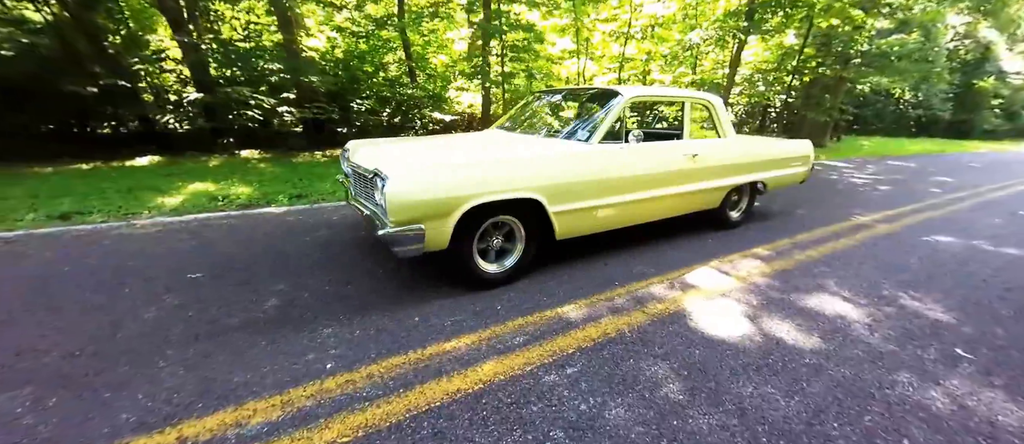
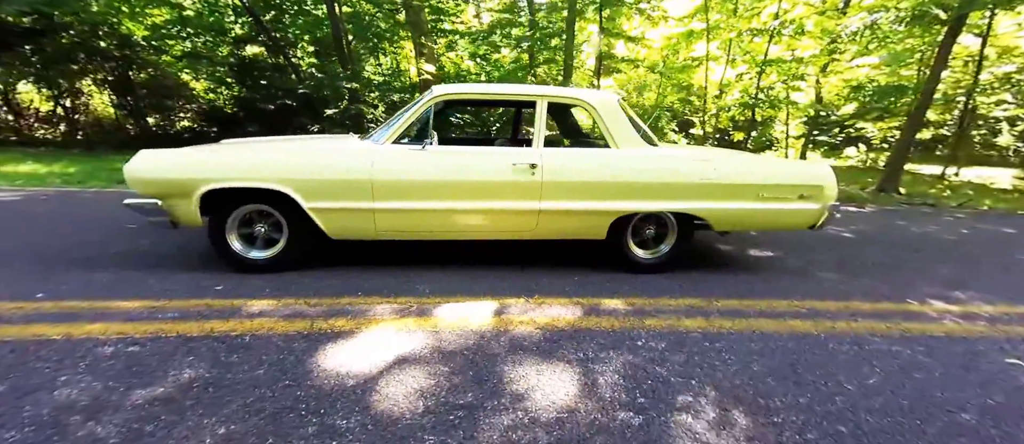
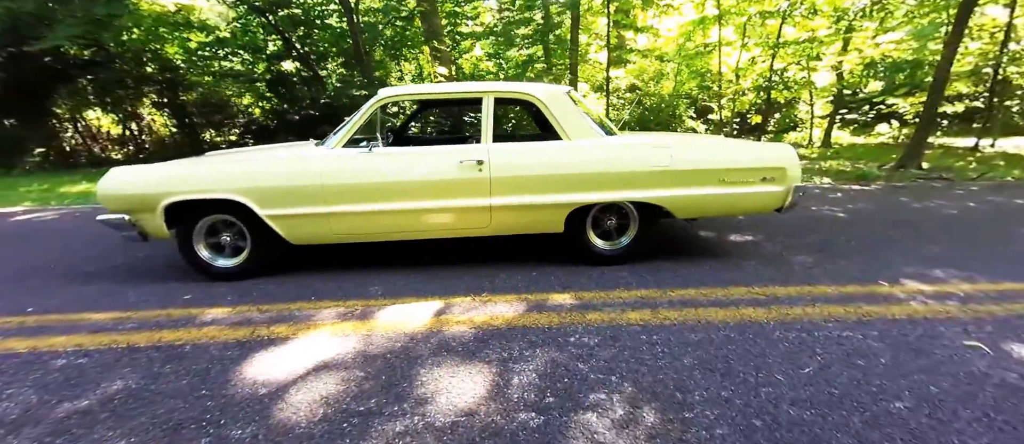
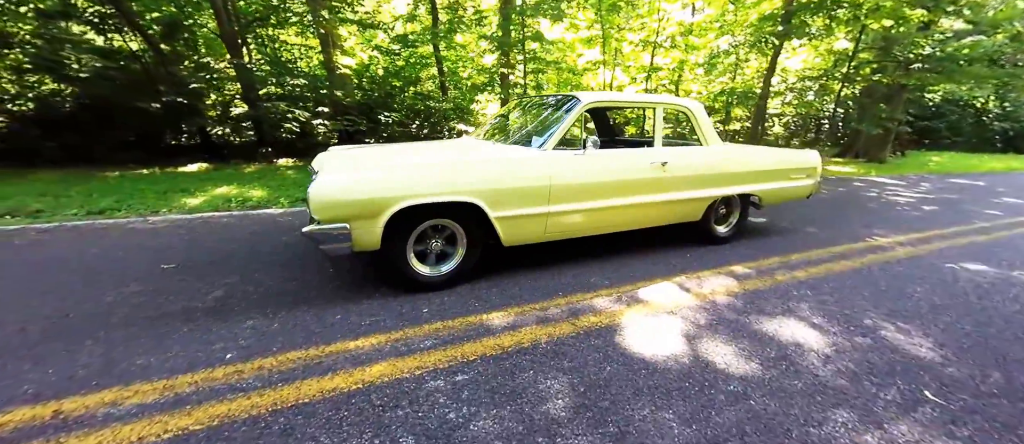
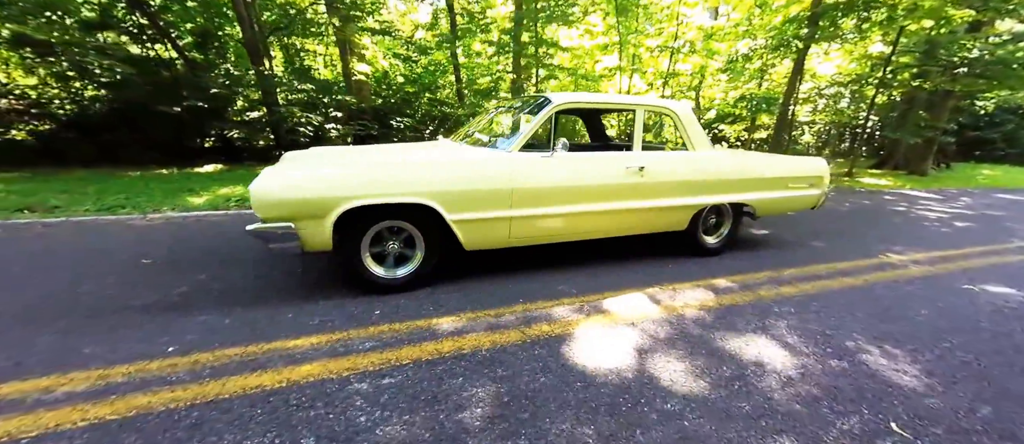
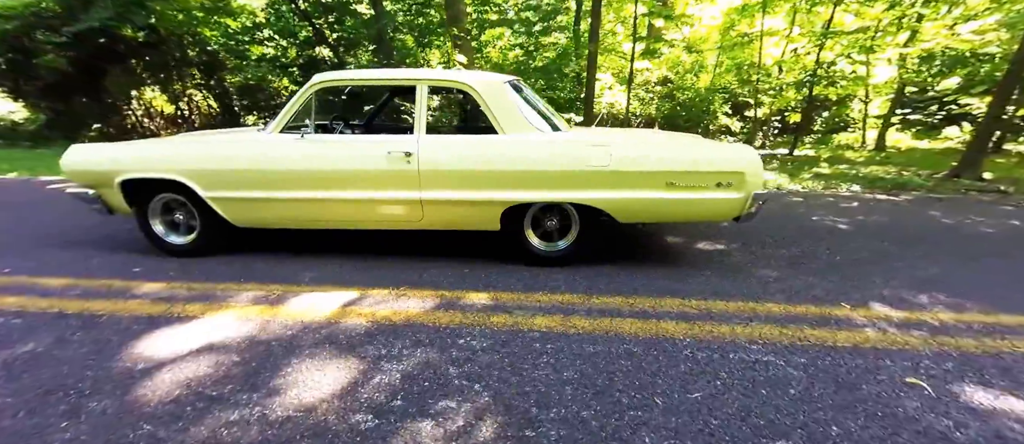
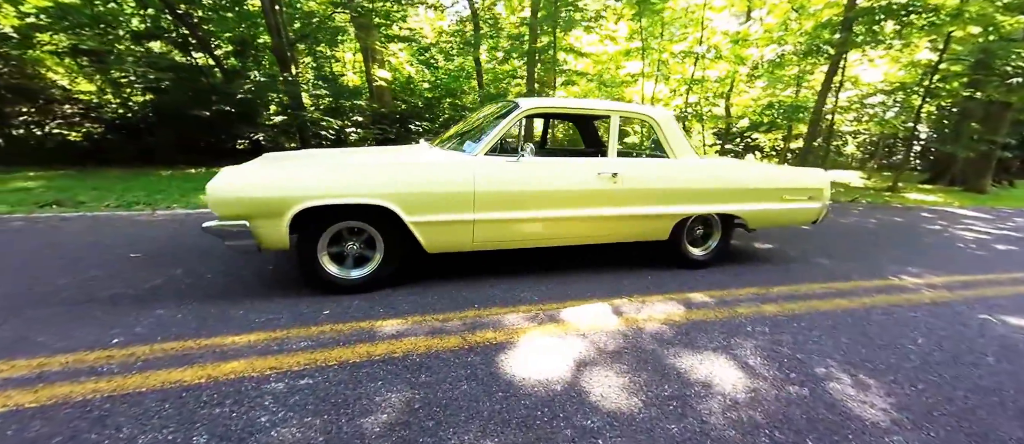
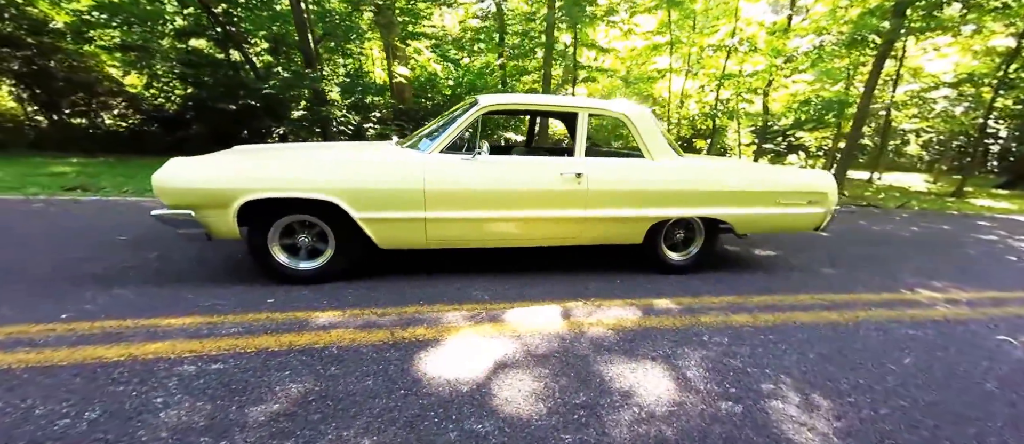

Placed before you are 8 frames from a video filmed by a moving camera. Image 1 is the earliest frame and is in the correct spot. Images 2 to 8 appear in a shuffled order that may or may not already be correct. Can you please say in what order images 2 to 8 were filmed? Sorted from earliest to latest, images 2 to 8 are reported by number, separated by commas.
4, 5, 7, 8, 2, 3, 6
